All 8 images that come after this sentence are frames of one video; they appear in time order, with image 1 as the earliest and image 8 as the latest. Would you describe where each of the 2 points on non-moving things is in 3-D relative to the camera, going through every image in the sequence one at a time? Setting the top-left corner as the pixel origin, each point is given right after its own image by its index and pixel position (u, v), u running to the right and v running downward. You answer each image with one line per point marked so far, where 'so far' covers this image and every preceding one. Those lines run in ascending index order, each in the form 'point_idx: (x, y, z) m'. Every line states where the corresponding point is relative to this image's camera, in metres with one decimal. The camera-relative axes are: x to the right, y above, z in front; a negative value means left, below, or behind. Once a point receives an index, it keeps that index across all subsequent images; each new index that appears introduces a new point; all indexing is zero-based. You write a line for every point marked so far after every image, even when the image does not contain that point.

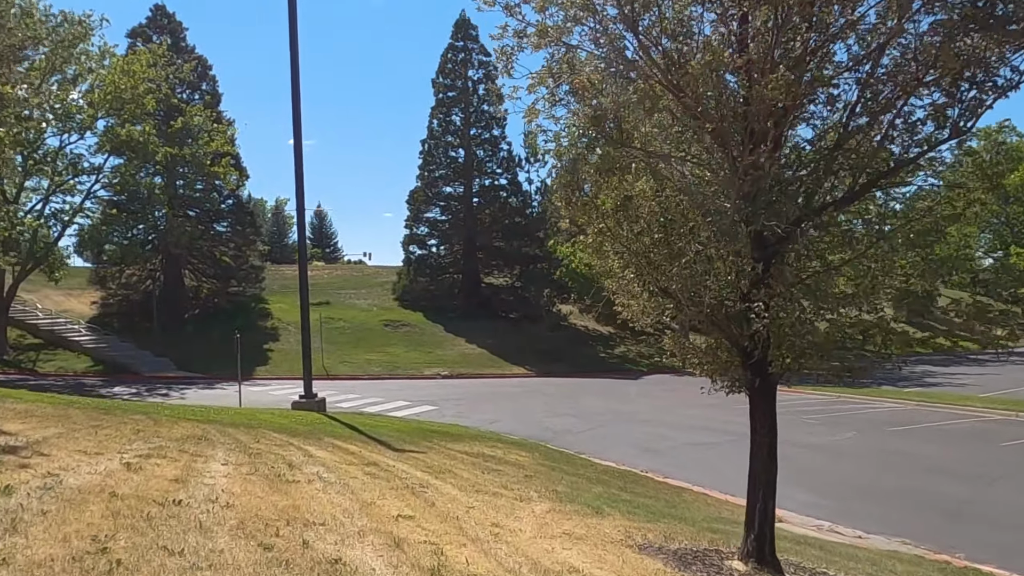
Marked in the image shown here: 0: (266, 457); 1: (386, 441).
0: (-3.3, -2.3, +10.0) m
1: (-2.6, -3.2, +15.9) m
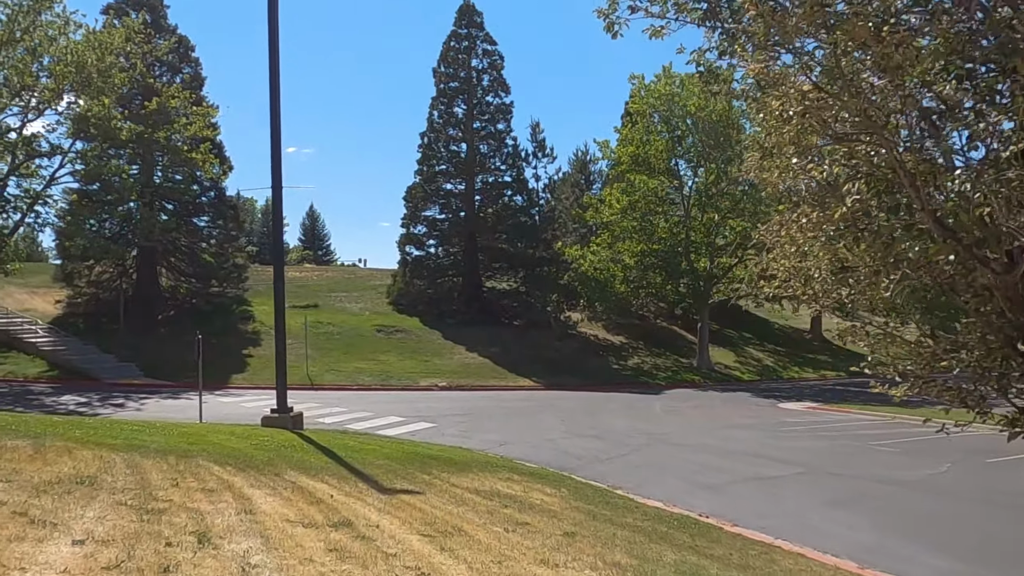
0: (-2.8, -1.9, +6.3) m
1: (-2.2, -3.0, +12.1) m
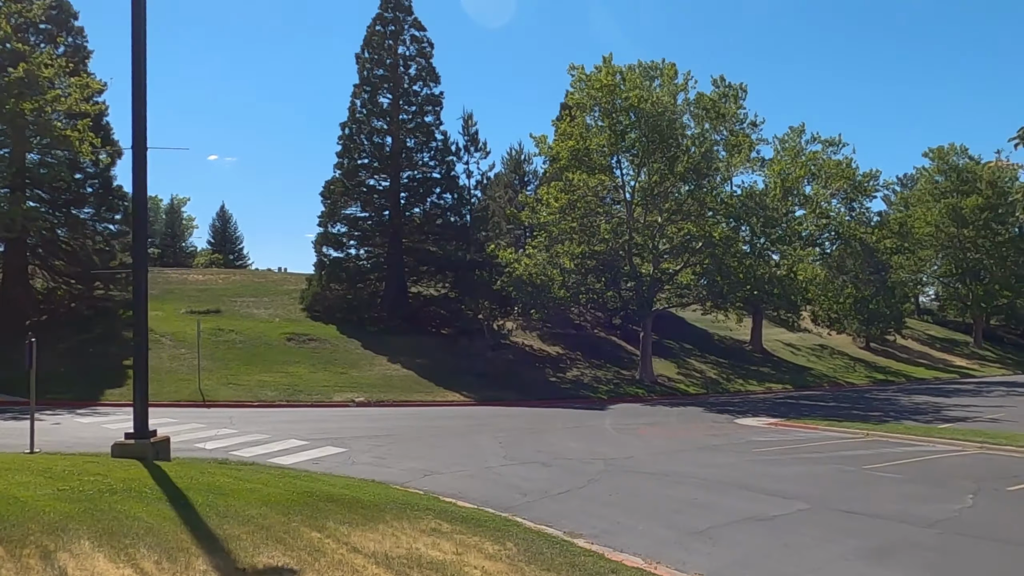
0: (-3.0, -1.5, +2.2) m
1: (-3.0, -2.6, +8.1) m
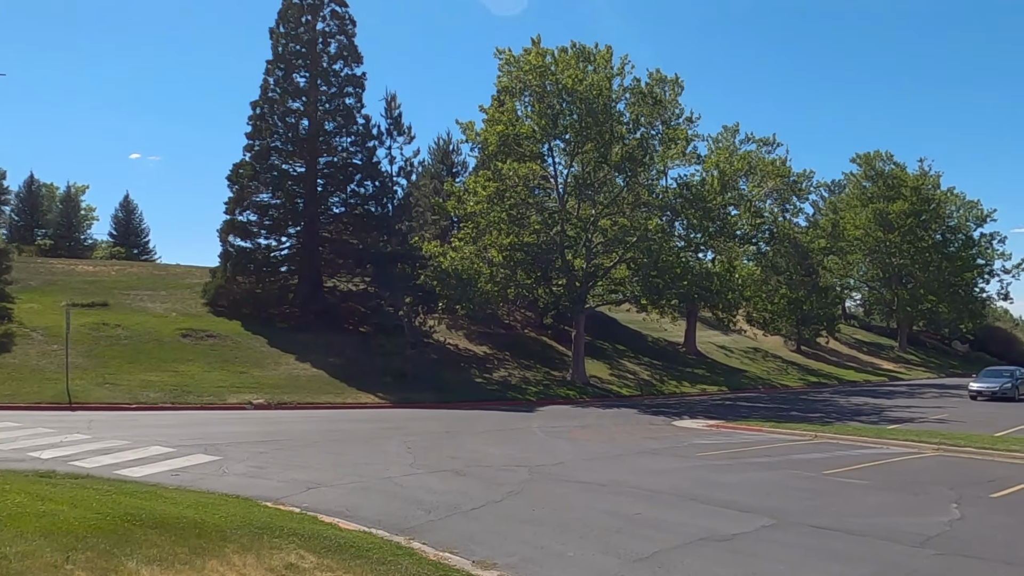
0: (-3.4, -0.9, -0.7) m
1: (-3.9, -2.1, +5.1) m
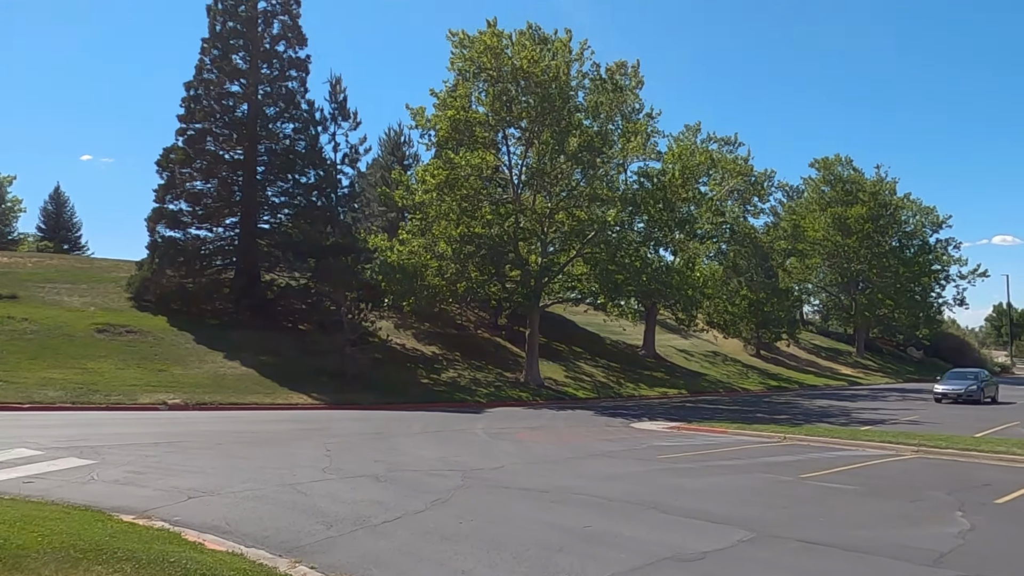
0: (-3.7, -0.2, -3.0) m
1: (-4.6, -1.5, +2.8) m
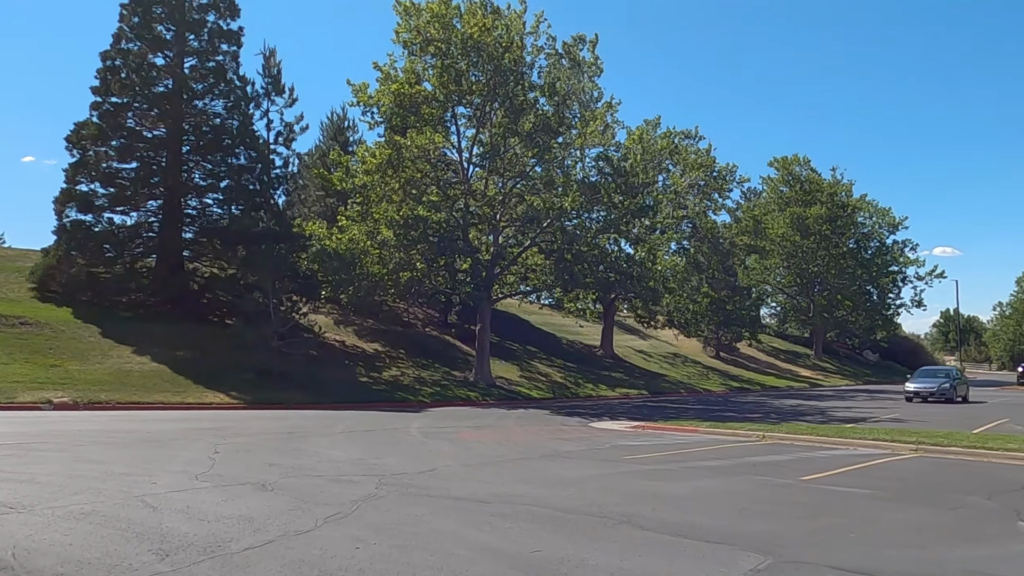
0: (-3.7, +0.5, -5.9) m
1: (-4.9, -0.8, -0.1) m
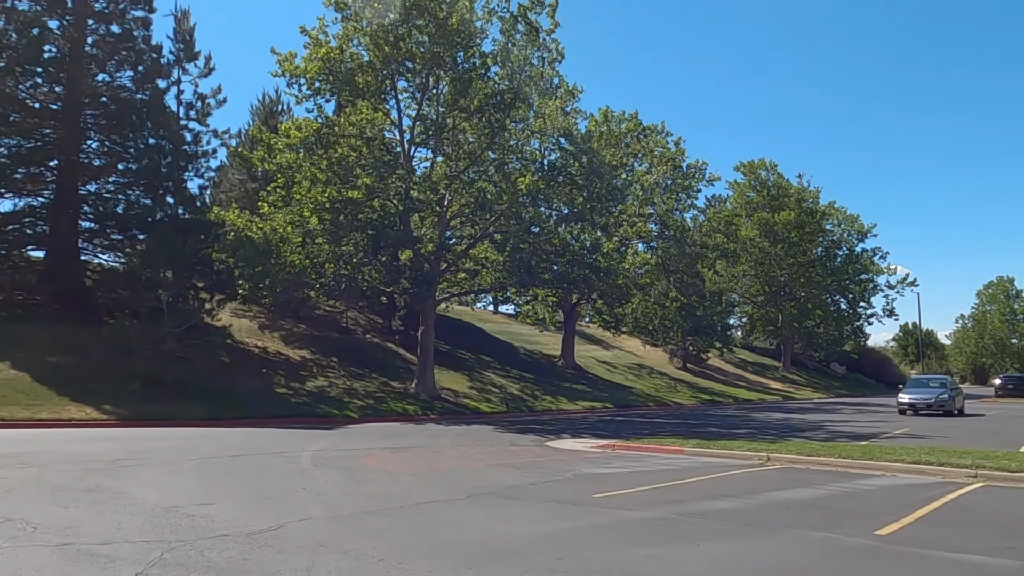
0: (-3.7, +1.4, -10.1) m
1: (-5.2, 0.0, -4.5) m
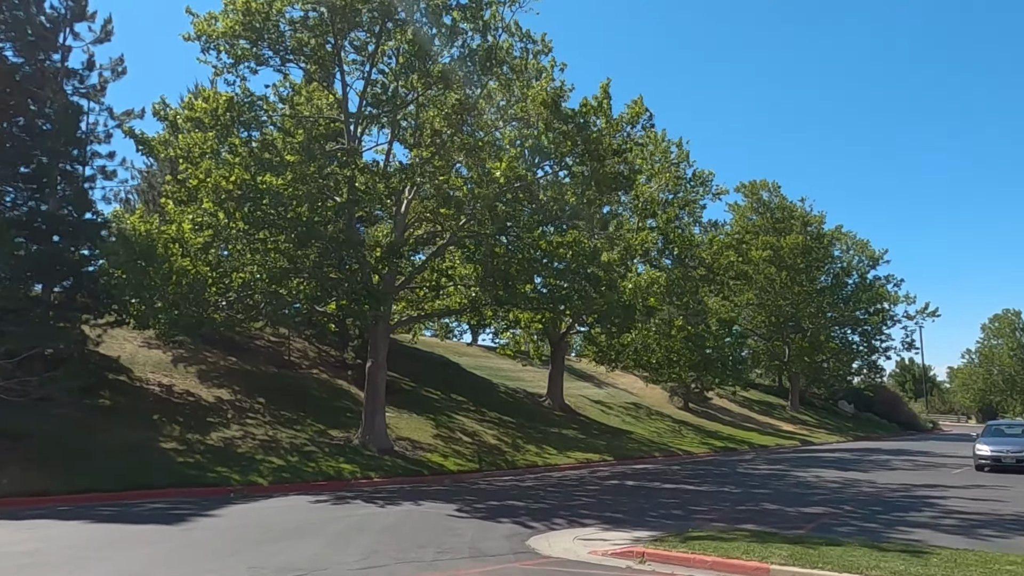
0: (-3.6, +2.6, -16.3) m
1: (-5.2, +0.9, -10.8) m
